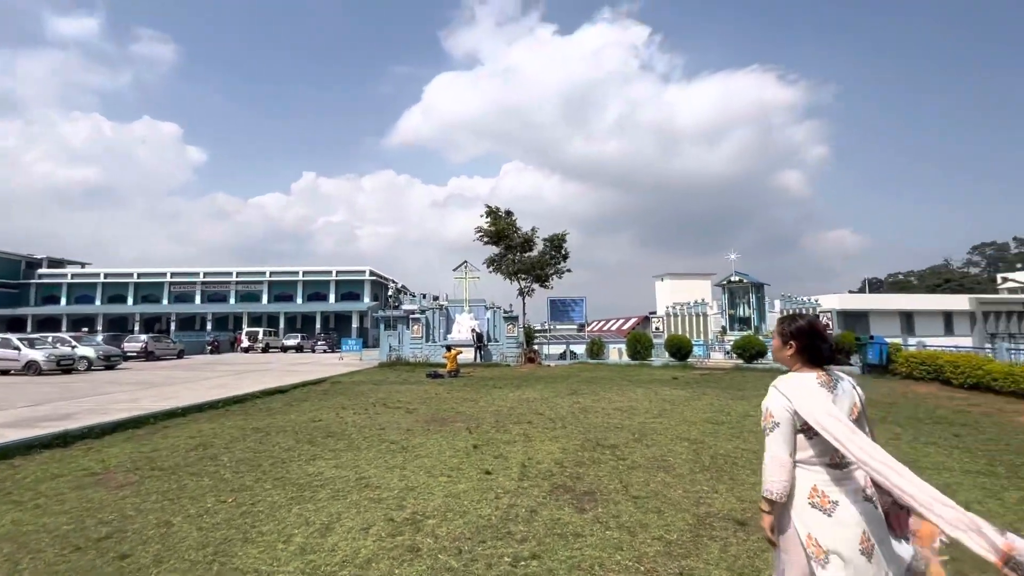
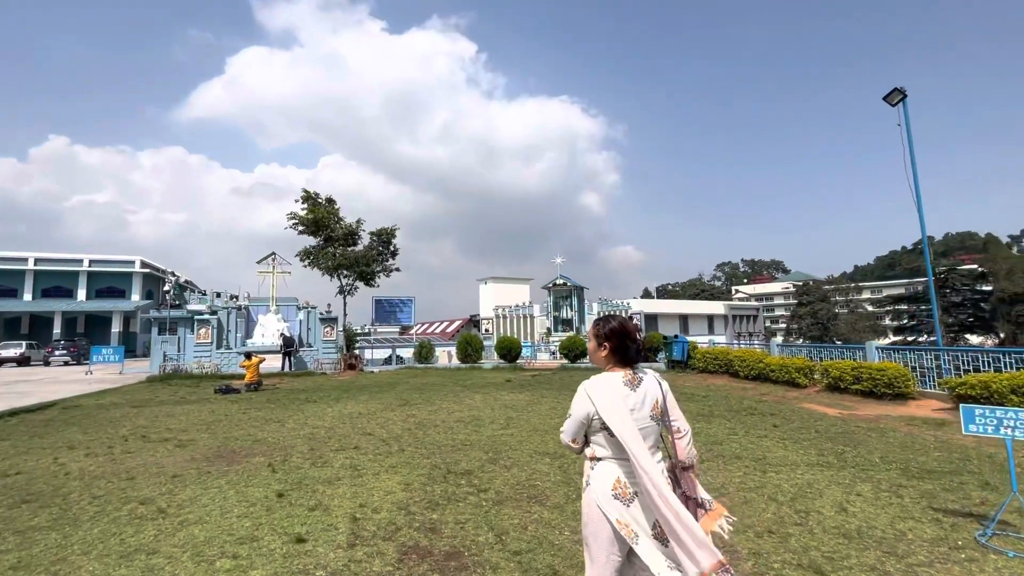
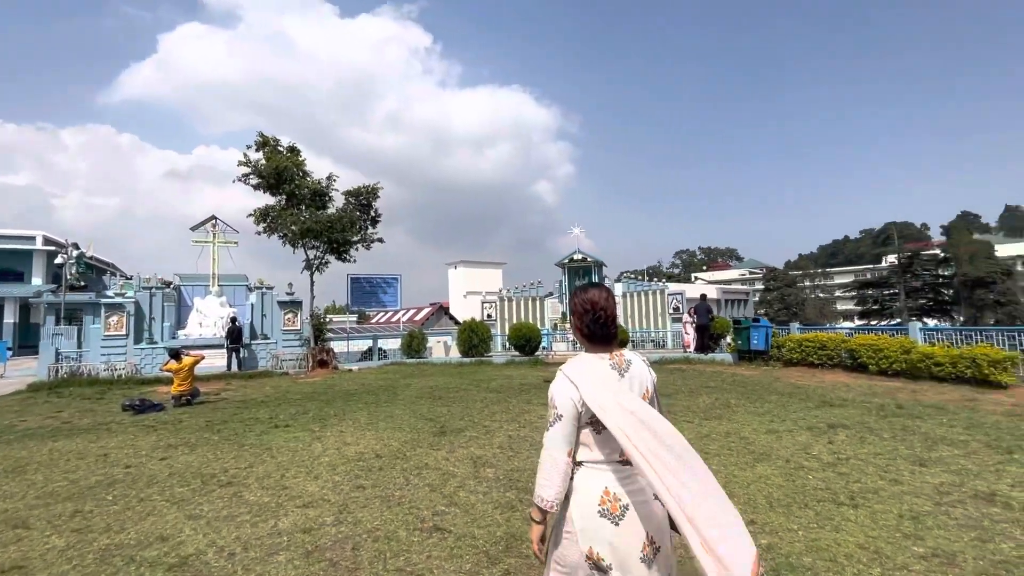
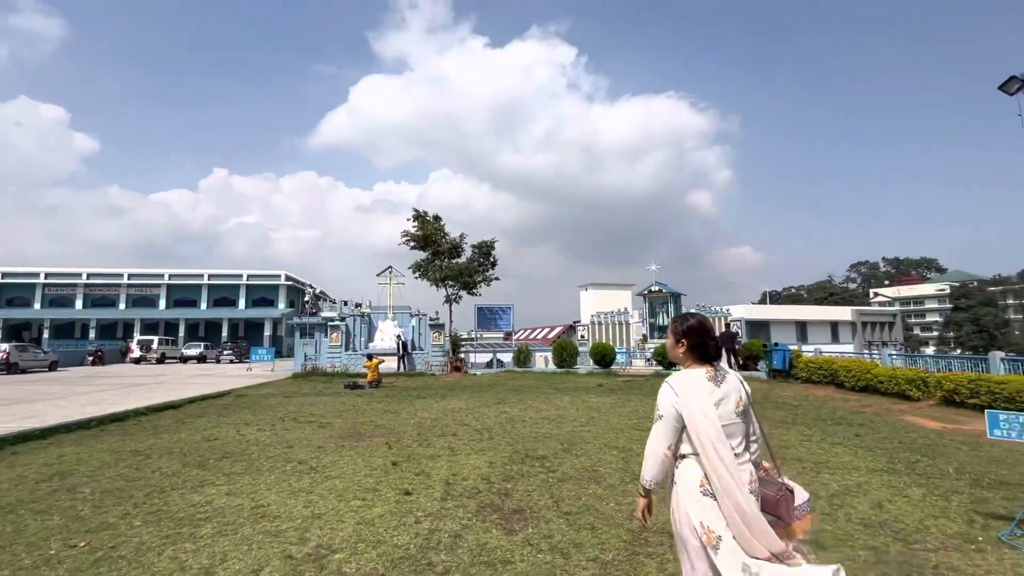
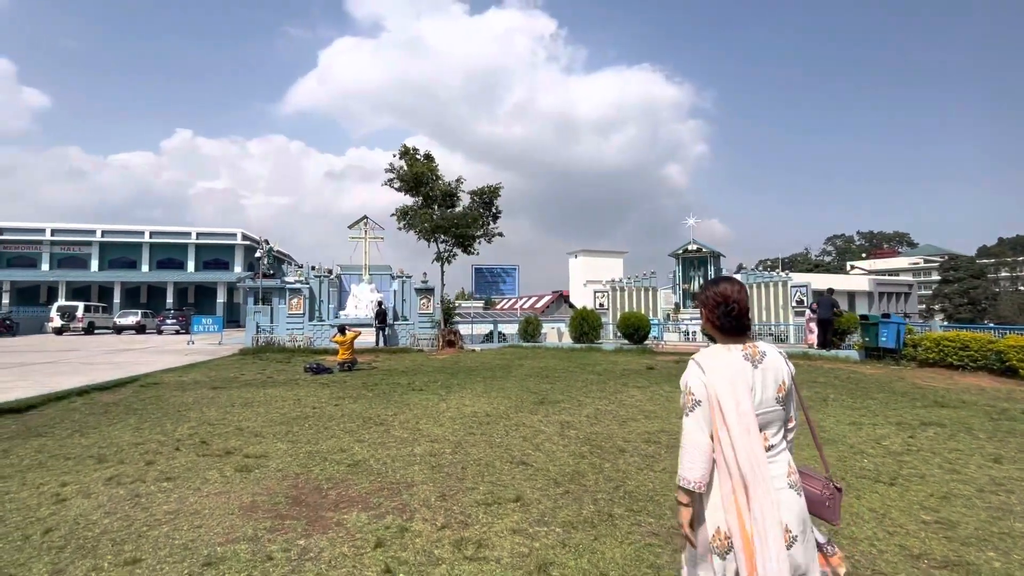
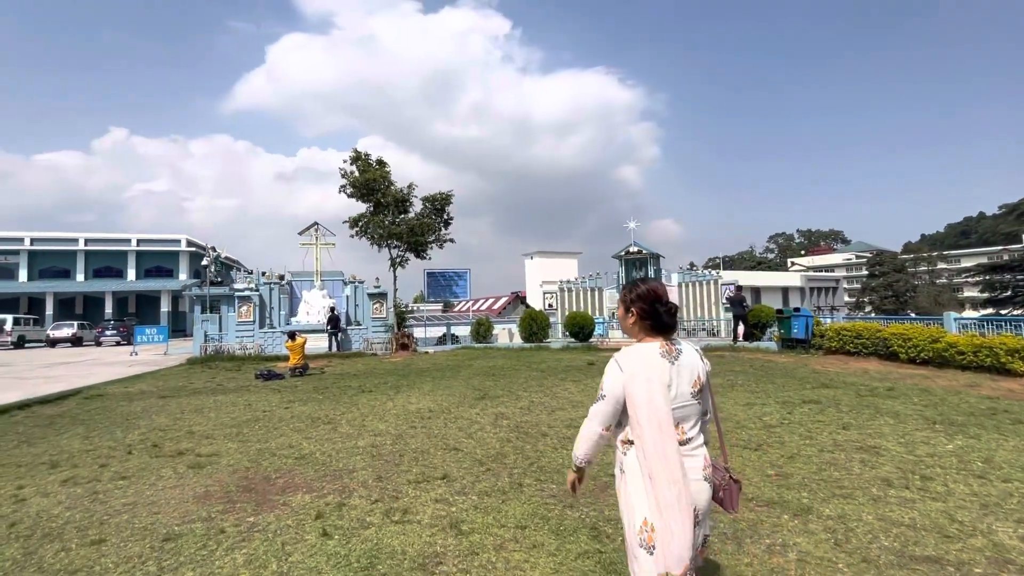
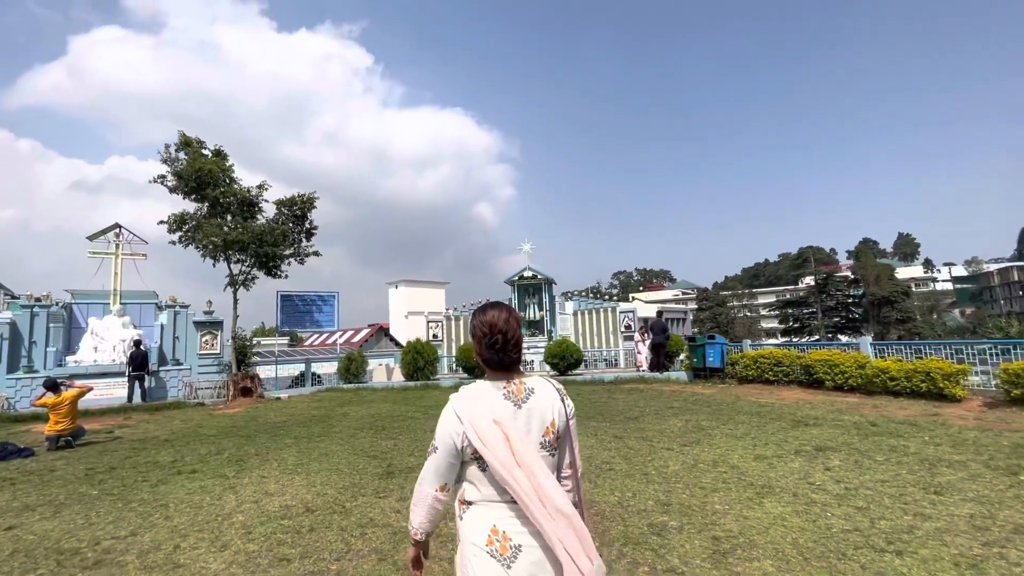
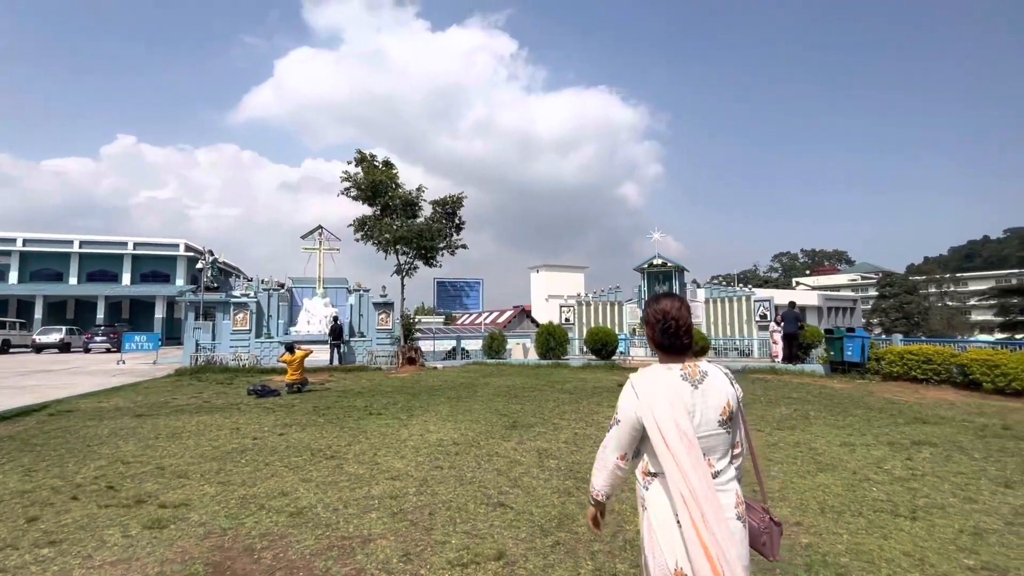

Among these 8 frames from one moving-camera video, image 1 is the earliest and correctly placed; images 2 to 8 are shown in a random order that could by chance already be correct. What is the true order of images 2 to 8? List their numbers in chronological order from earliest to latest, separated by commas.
4, 2, 6, 5, 8, 3, 7
